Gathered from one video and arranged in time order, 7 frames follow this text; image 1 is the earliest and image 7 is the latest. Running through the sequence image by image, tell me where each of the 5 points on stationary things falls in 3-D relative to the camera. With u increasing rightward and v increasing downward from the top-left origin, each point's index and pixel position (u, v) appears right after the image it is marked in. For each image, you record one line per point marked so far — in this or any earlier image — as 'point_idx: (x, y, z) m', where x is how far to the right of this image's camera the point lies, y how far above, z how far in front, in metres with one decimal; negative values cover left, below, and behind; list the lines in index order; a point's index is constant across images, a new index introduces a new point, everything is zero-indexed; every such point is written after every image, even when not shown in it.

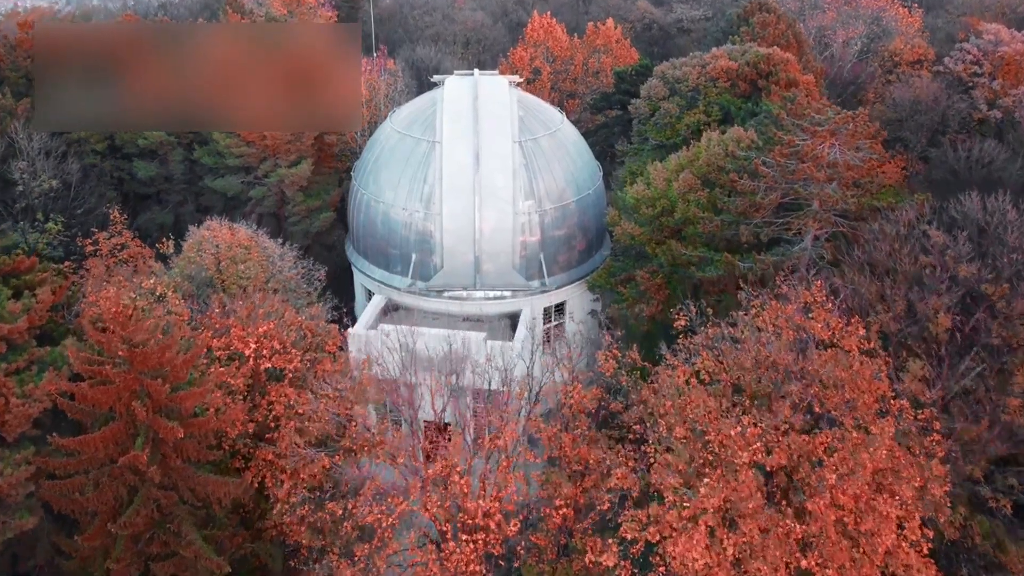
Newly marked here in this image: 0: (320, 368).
0: (-4.6, -1.9, +19.1) m
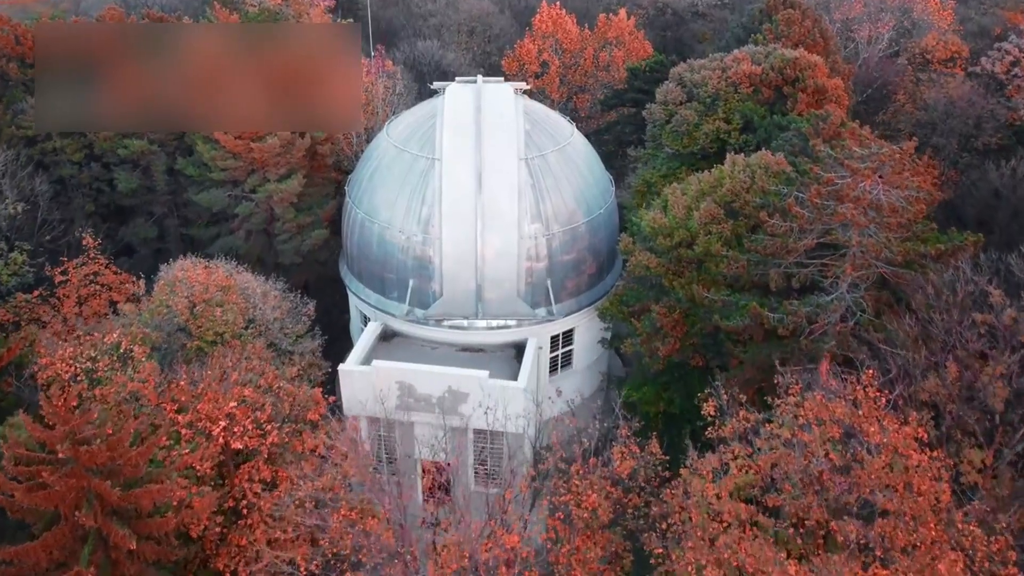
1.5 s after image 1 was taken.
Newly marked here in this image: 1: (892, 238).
0: (-4.5, -3.3, +17.0) m
1: (+9.2, +1.2, +19.4) m
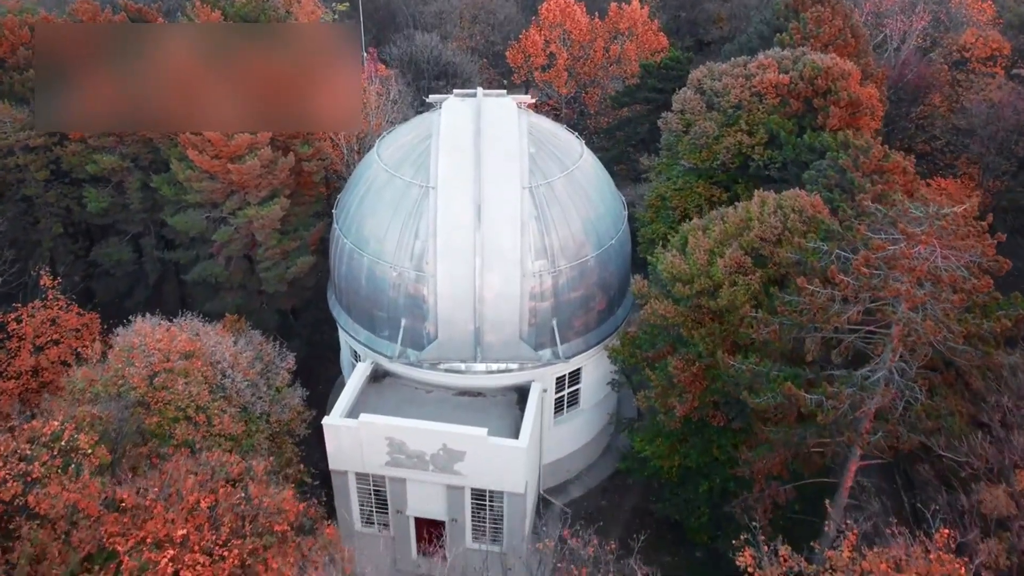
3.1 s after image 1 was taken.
0: (-4.5, -5.1, +14.7) m
1: (+9.2, -0.6, +16.8) m
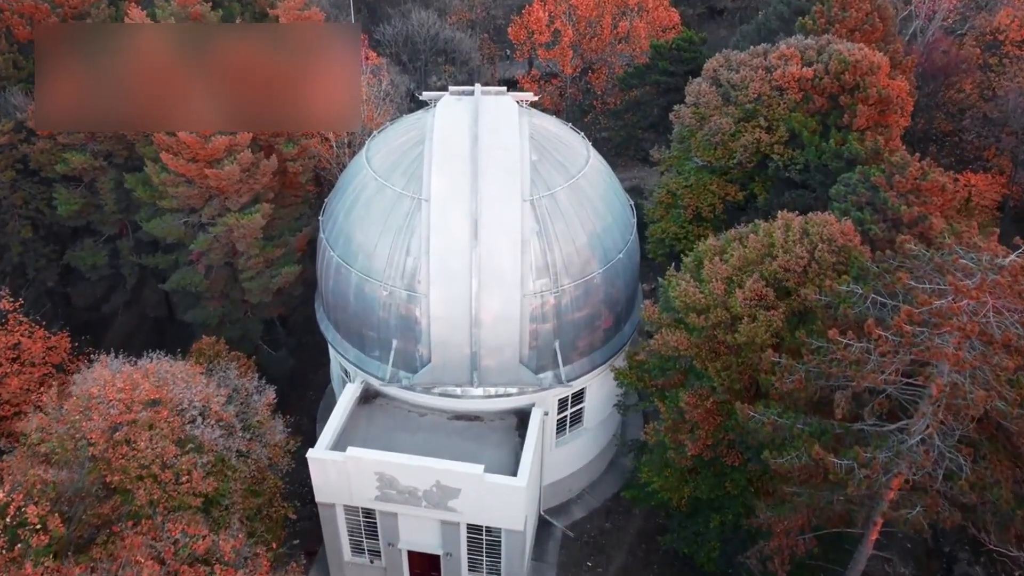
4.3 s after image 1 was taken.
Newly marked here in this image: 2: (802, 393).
0: (-4.6, -6.2, +13.2) m
1: (+9.2, -1.7, +14.9) m
2: (+6.3, -2.3, +17.4) m
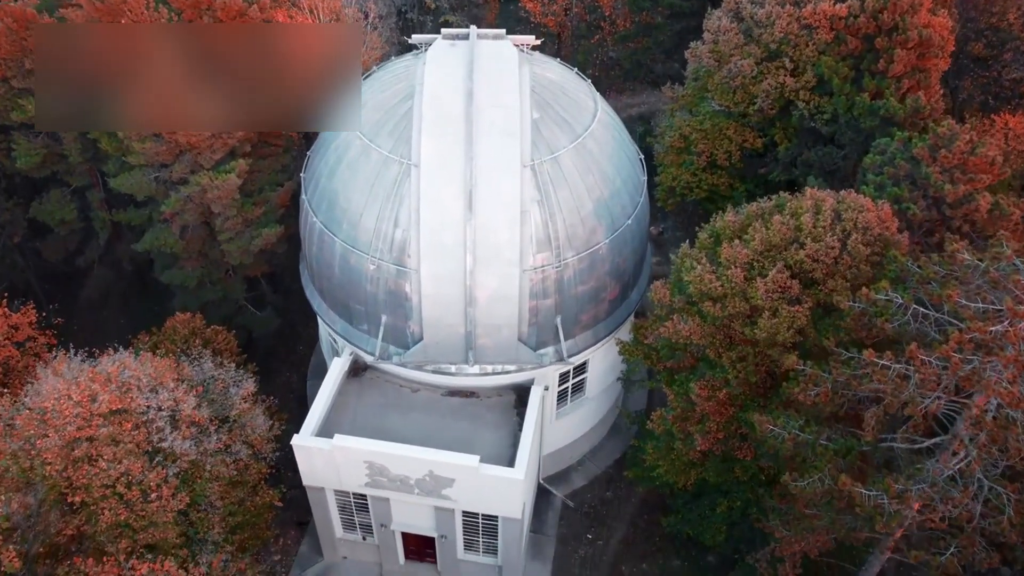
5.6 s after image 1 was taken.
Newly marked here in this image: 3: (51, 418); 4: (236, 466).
0: (-4.7, -6.8, +12.1) m
1: (+9.1, -2.1, +13.3) m
2: (+6.3, -2.4, +15.8) m
3: (-9.0, -2.5, +15.6) m
4: (-6.6, -4.3, +19.1) m
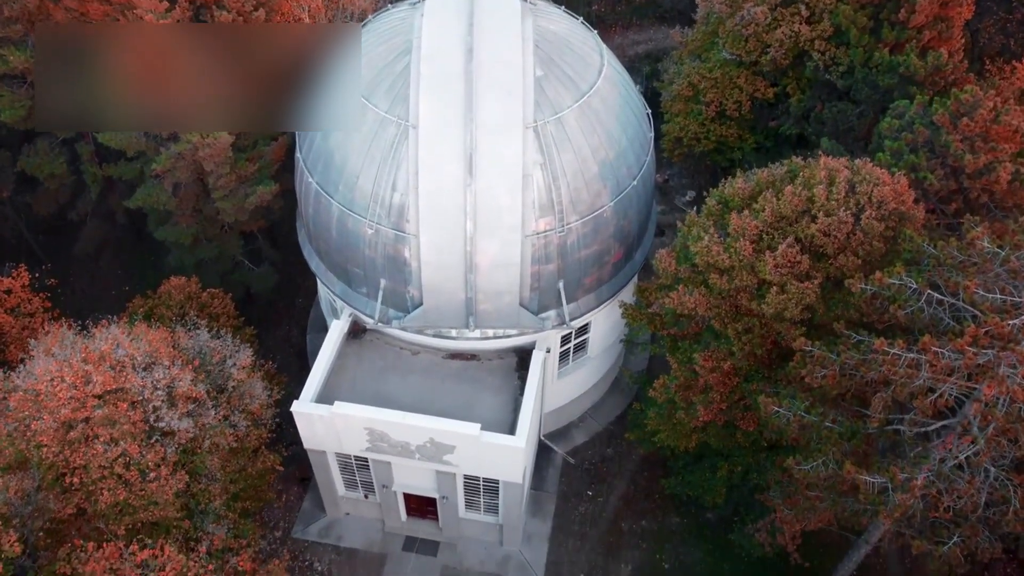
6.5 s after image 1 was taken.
0: (-4.7, -6.7, +12.3) m
1: (+9.1, -2.0, +13.0) m
2: (+6.3, -2.0, +15.6) m
3: (-9.0, -2.1, +15.3) m
4: (-6.6, -3.5, +19.0) m
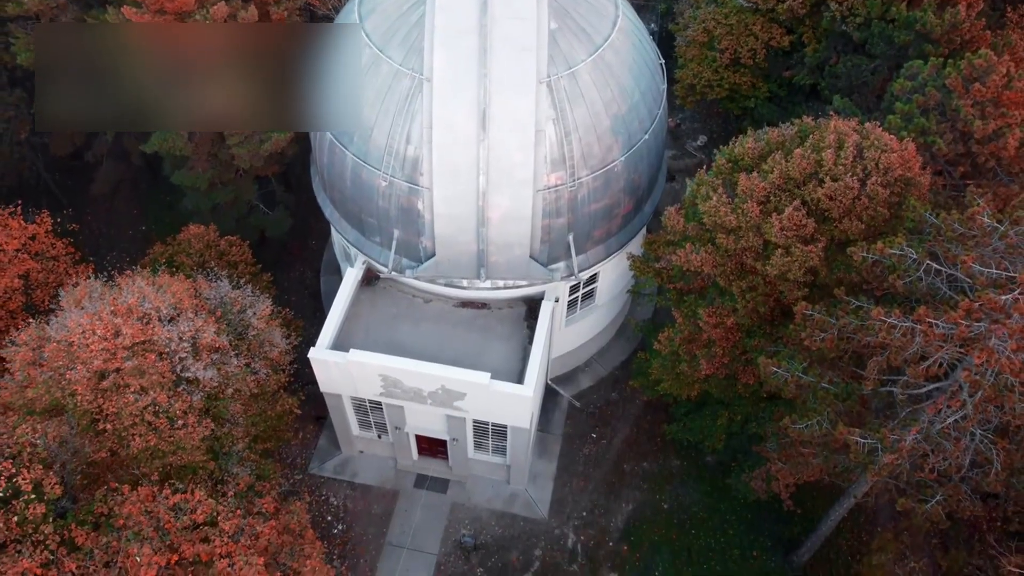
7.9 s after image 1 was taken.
0: (-4.6, -6.1, +13.4) m
1: (+9.3, -1.6, +13.5) m
2: (+6.5, -1.3, +16.2) m
3: (-8.8, -1.2, +16.1) m
4: (-6.4, -2.3, +19.9) m
